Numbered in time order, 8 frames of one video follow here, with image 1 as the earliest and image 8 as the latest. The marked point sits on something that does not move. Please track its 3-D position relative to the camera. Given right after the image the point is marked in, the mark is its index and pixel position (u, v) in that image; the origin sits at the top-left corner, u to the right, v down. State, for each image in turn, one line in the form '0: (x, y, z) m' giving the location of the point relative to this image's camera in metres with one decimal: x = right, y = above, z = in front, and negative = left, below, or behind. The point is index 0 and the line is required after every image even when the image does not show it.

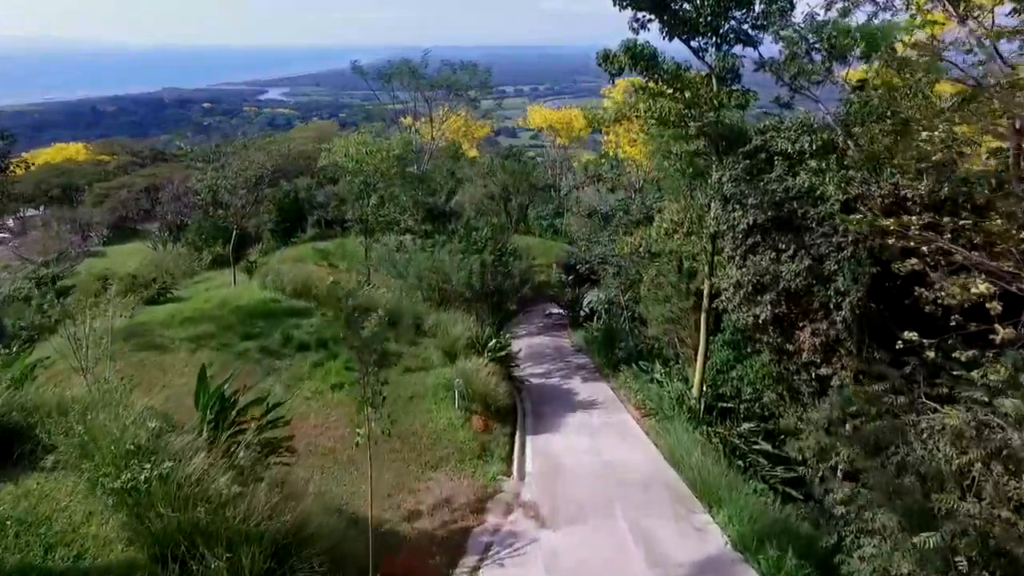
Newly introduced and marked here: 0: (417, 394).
0: (-1.2, -1.4, +8.4) m
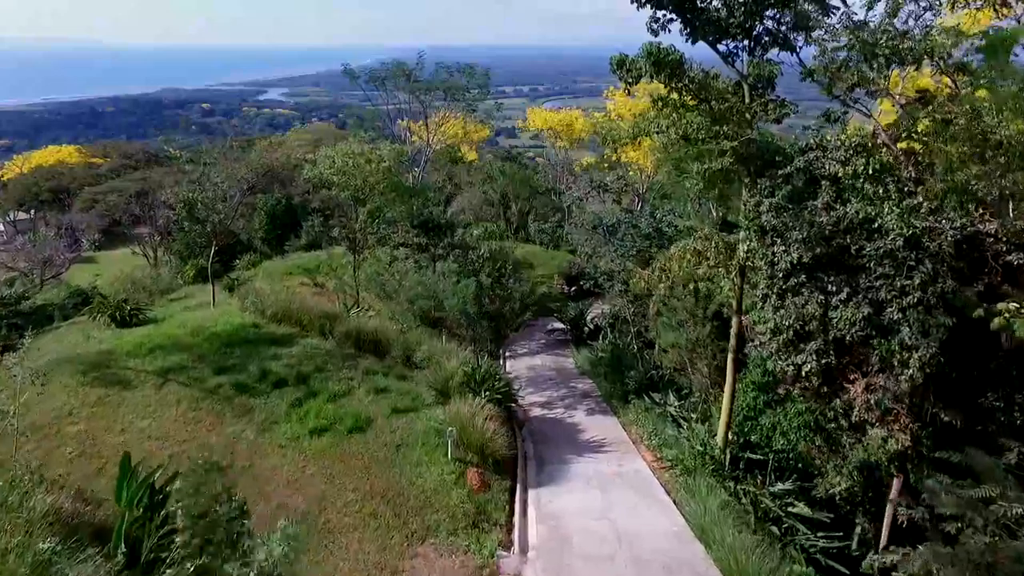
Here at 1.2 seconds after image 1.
0: (-1.2, -1.8, +7.5) m
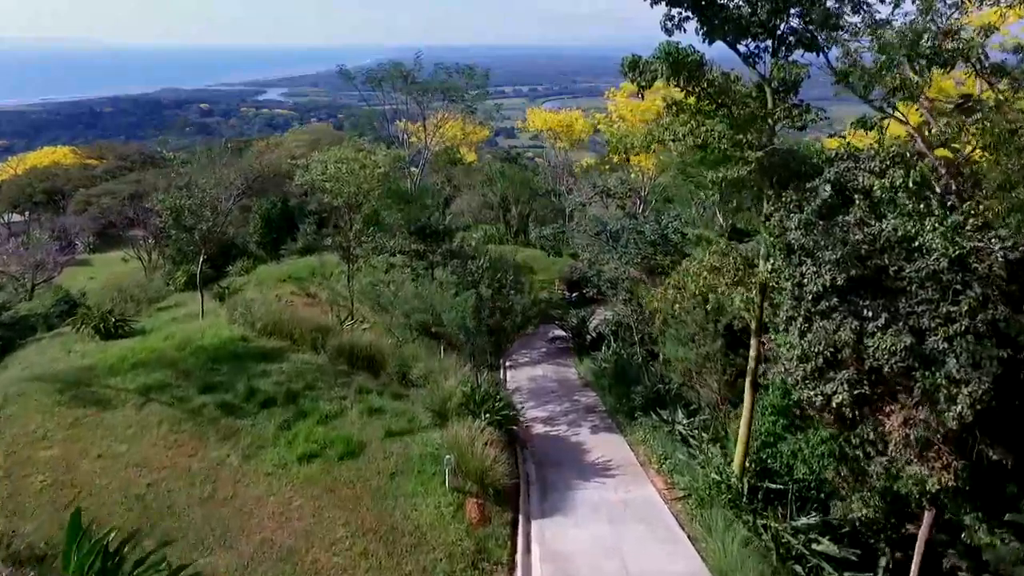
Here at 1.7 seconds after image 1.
0: (-1.2, -2.0, +7.0) m
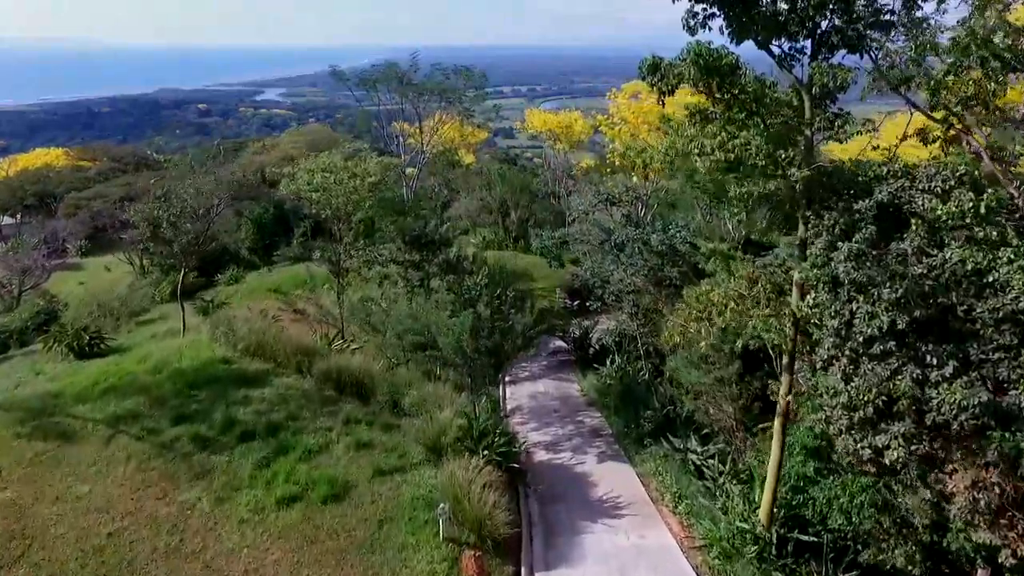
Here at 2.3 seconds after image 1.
0: (-1.2, -2.2, +6.3) m
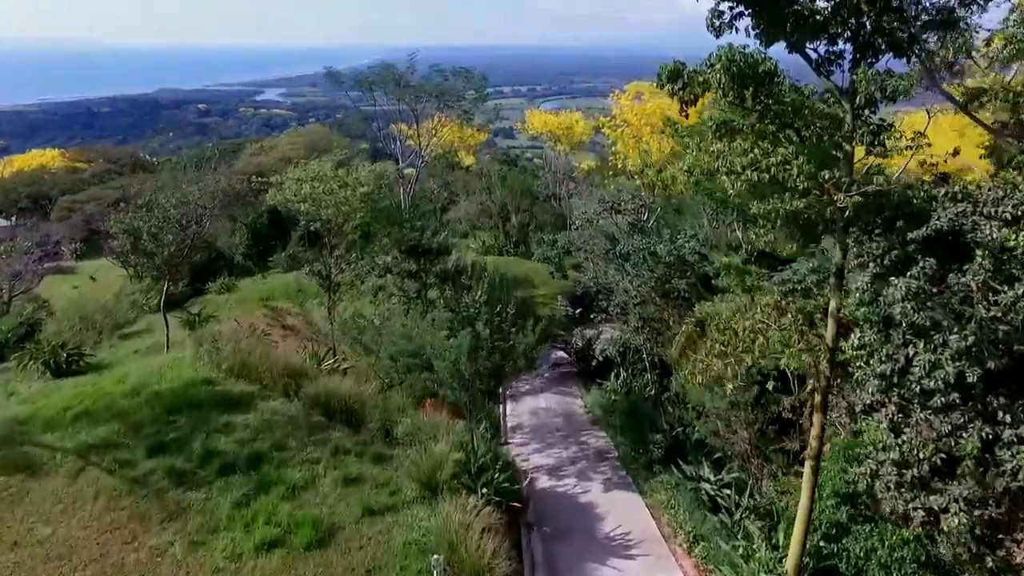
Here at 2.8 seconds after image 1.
0: (-1.2, -2.5, +5.7) m
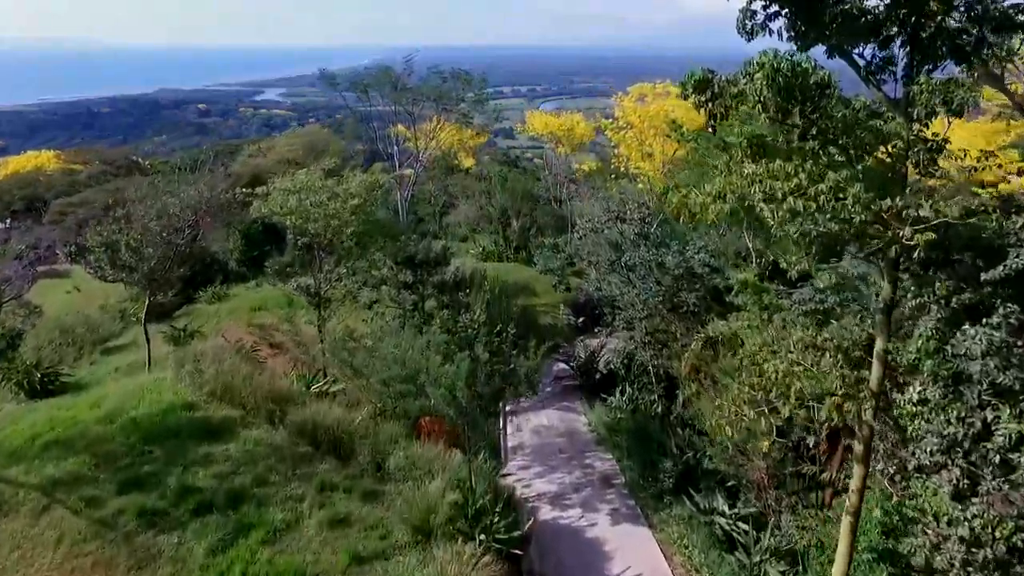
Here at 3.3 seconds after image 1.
0: (-1.2, -2.7, +5.2) m
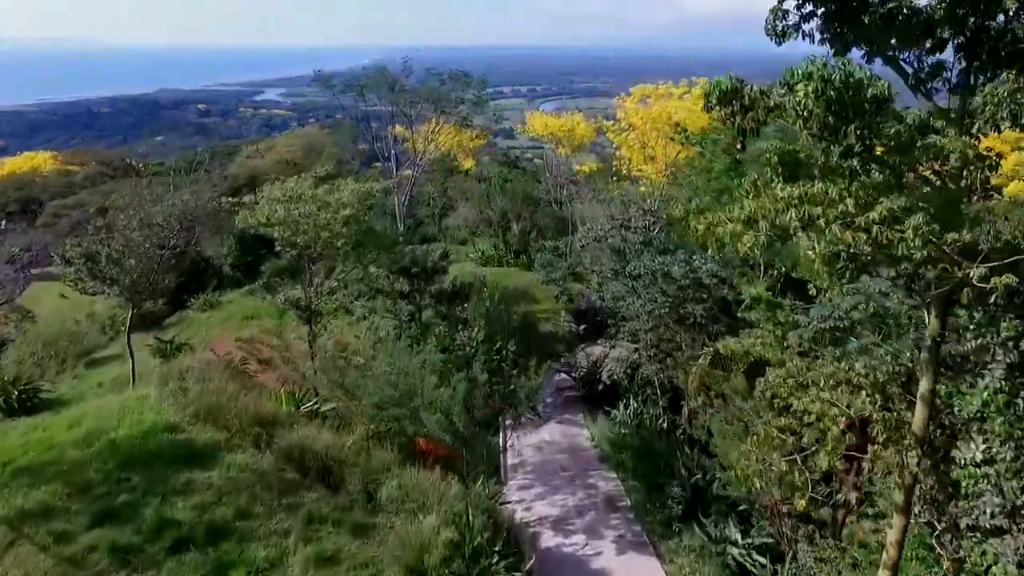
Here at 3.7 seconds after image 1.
0: (-1.2, -2.9, +4.8) m
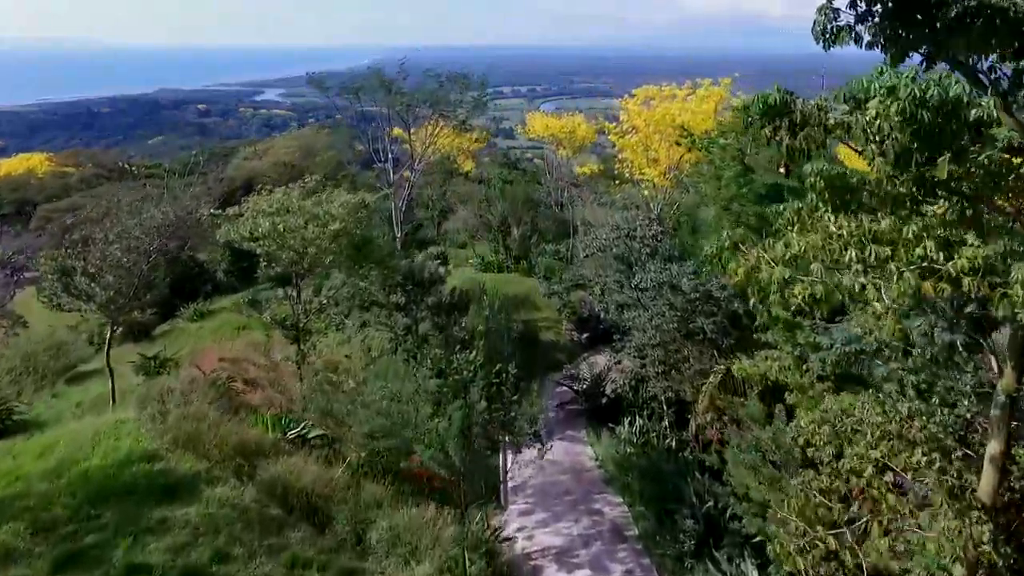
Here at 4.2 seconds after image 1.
0: (-1.2, -3.1, +4.2) m
